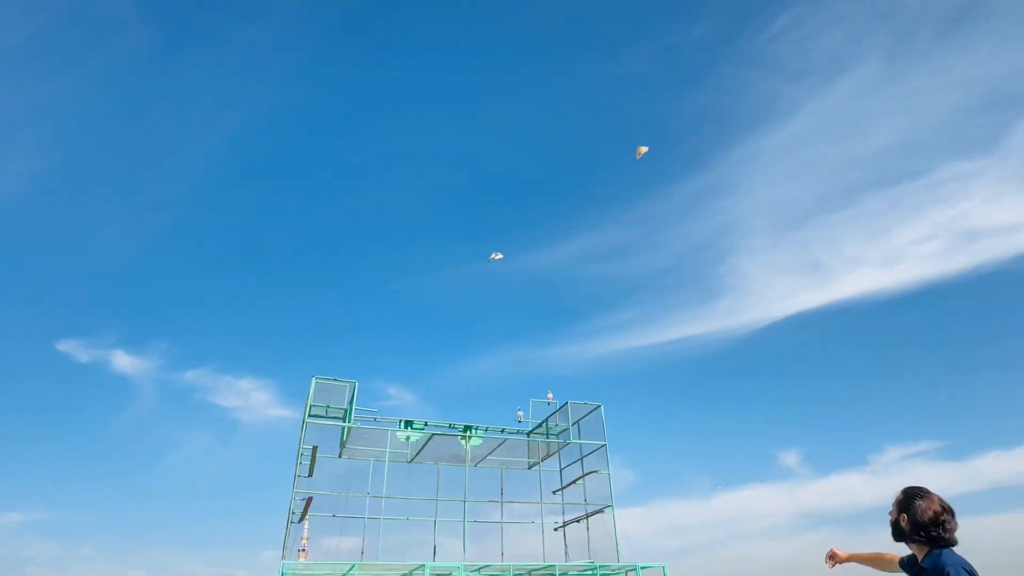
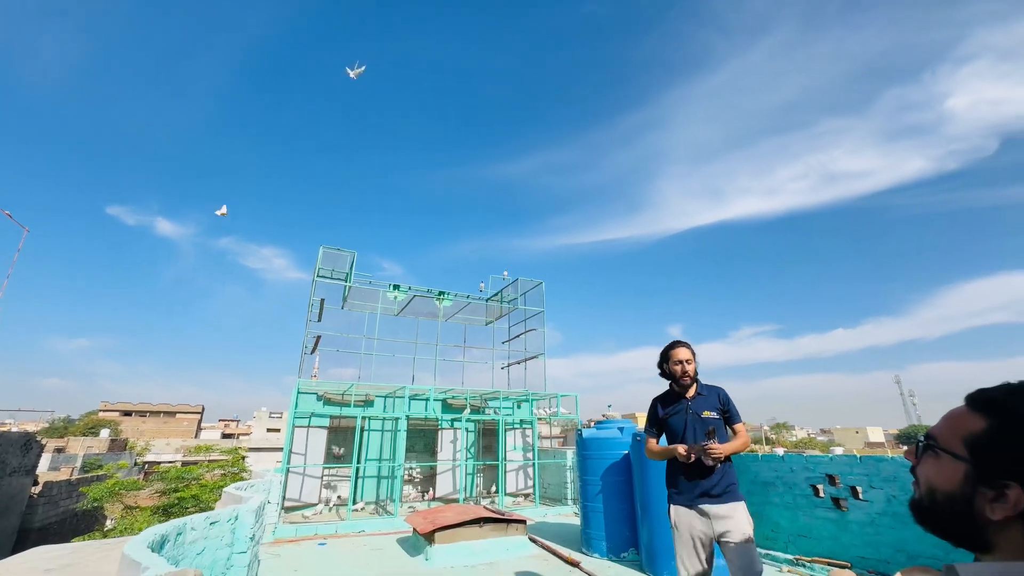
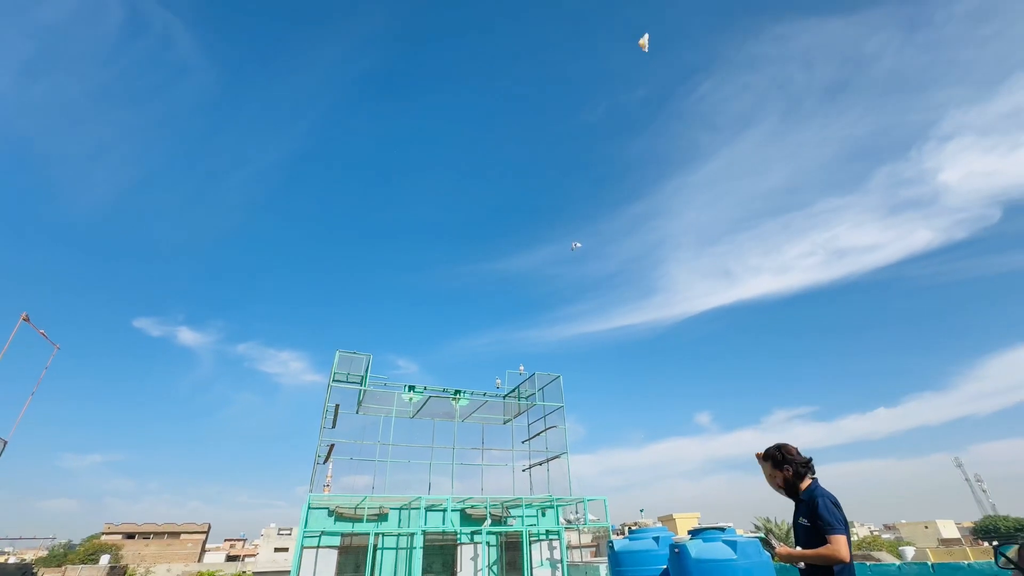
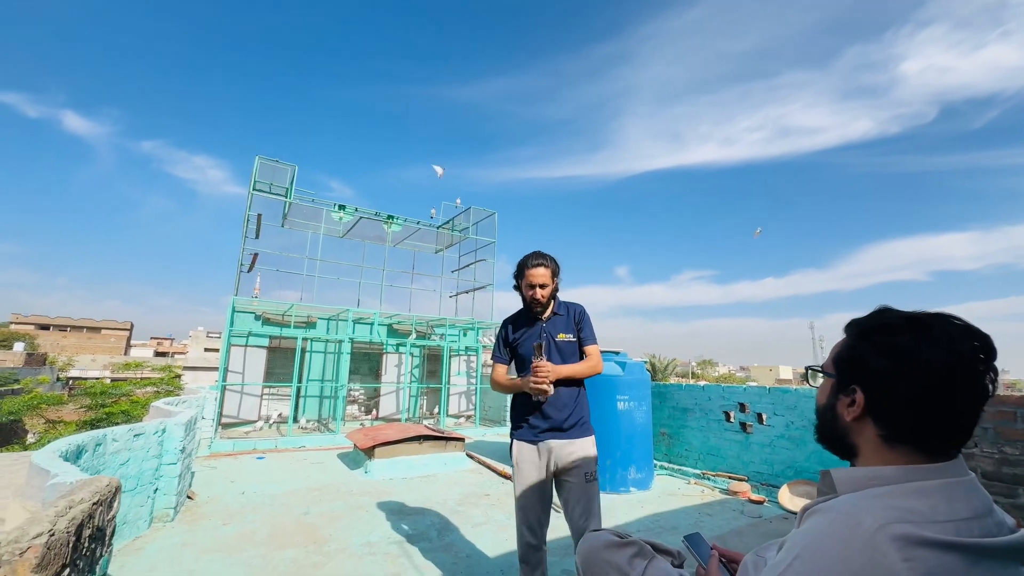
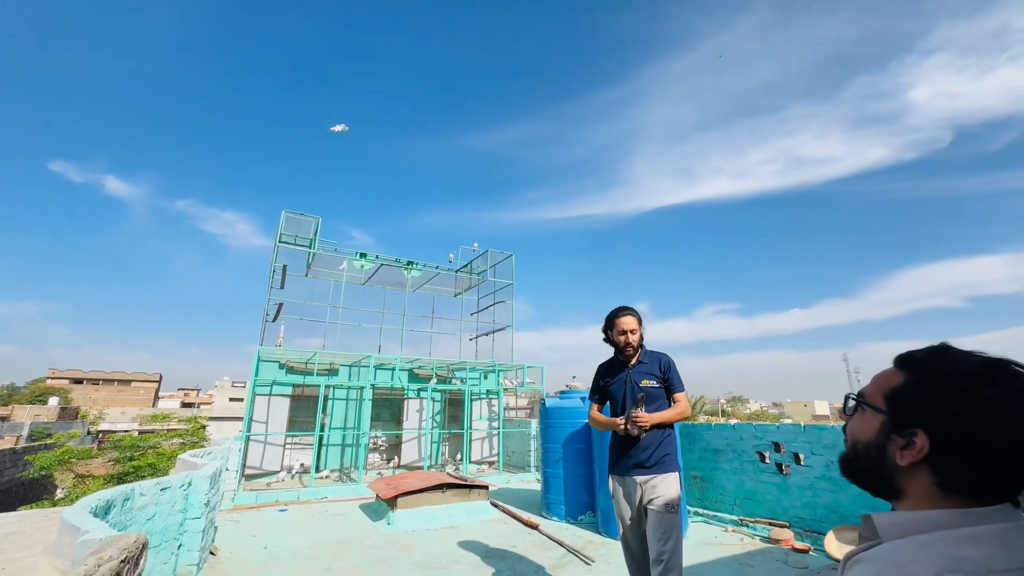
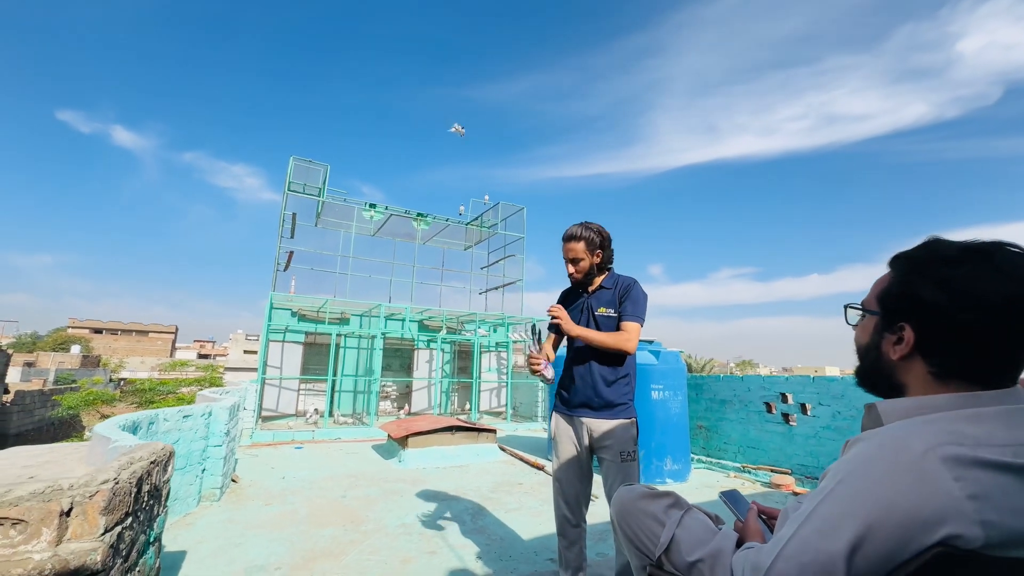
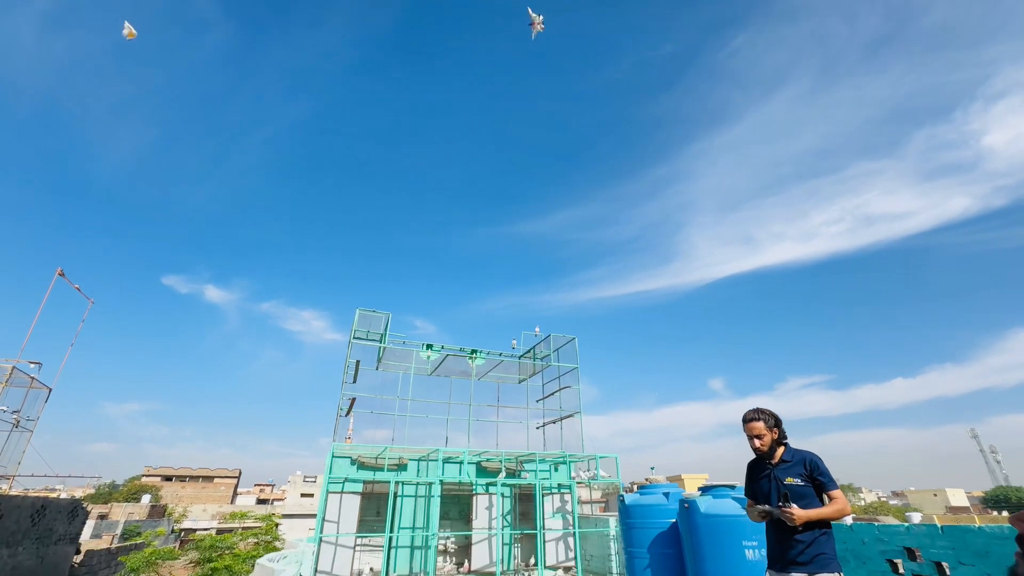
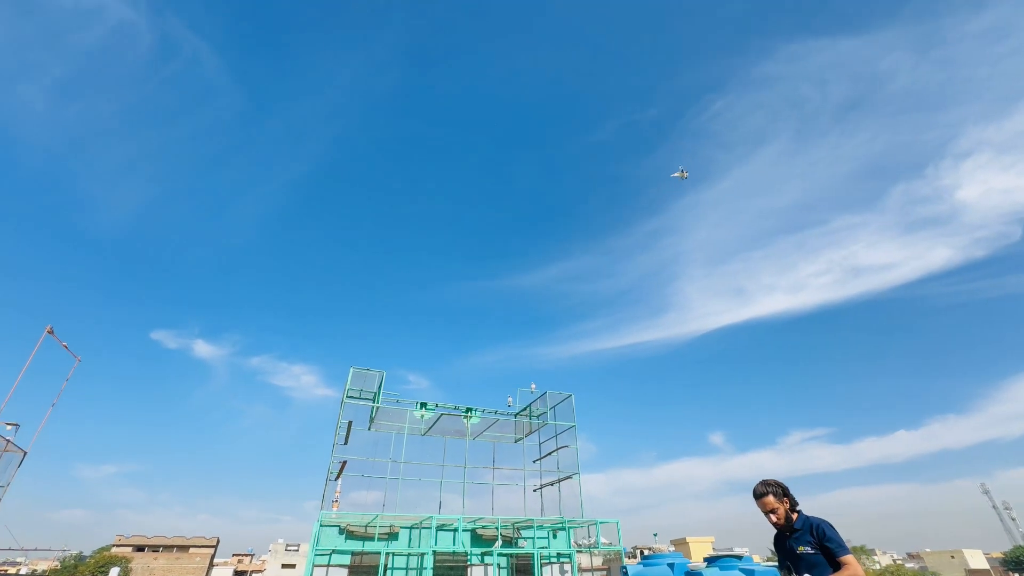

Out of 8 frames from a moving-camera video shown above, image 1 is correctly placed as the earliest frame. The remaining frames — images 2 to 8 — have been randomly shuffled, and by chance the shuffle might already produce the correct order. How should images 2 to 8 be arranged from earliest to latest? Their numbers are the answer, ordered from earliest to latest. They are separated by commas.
3, 8, 7, 2, 5, 4, 6
